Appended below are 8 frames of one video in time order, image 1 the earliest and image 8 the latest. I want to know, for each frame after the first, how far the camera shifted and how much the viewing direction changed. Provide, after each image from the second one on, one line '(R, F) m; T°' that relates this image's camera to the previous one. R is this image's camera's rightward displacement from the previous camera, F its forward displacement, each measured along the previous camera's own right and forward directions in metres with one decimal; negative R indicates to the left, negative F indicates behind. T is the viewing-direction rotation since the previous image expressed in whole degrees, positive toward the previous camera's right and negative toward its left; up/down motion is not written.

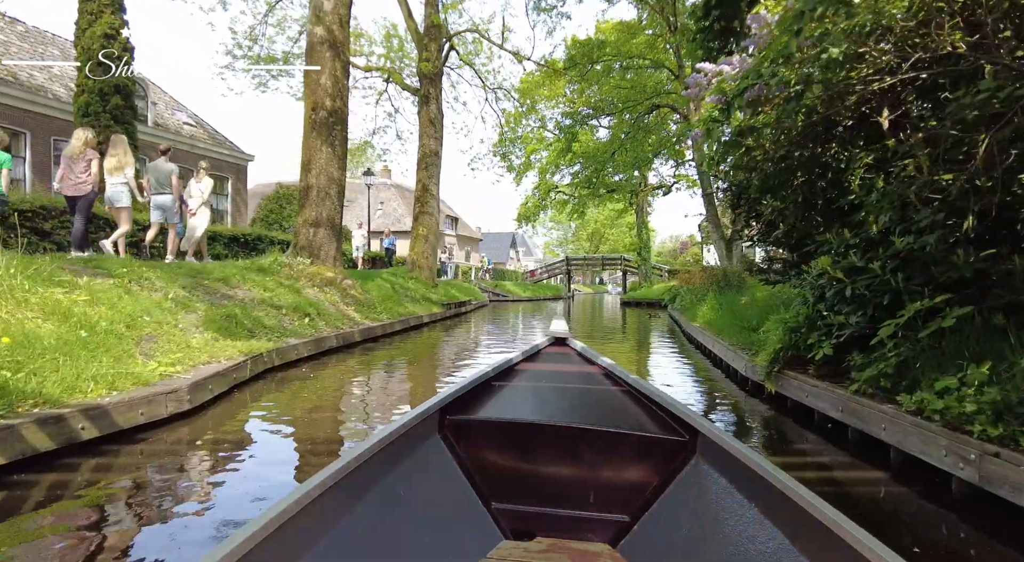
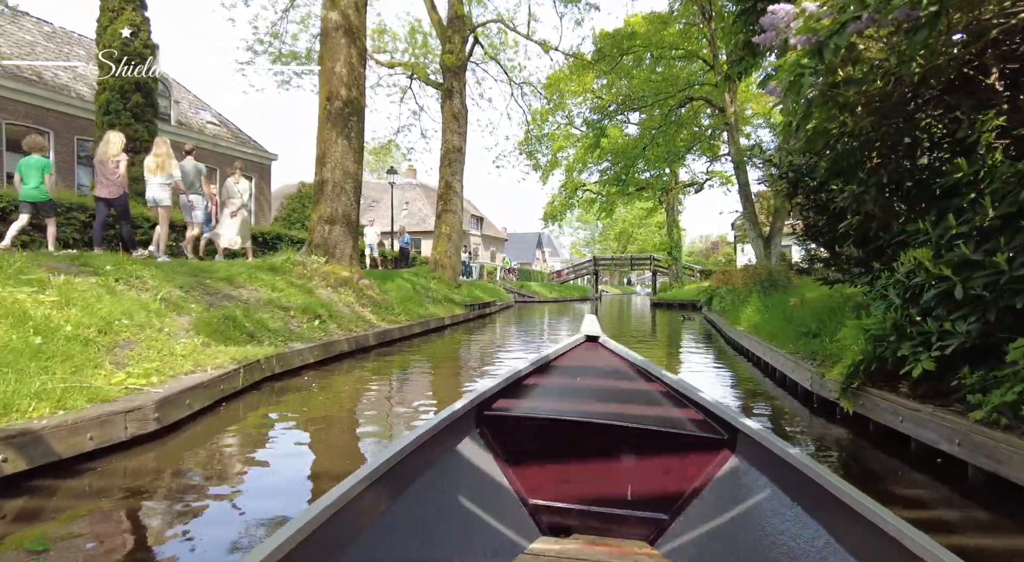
(0.0, +0.7) m; -2°
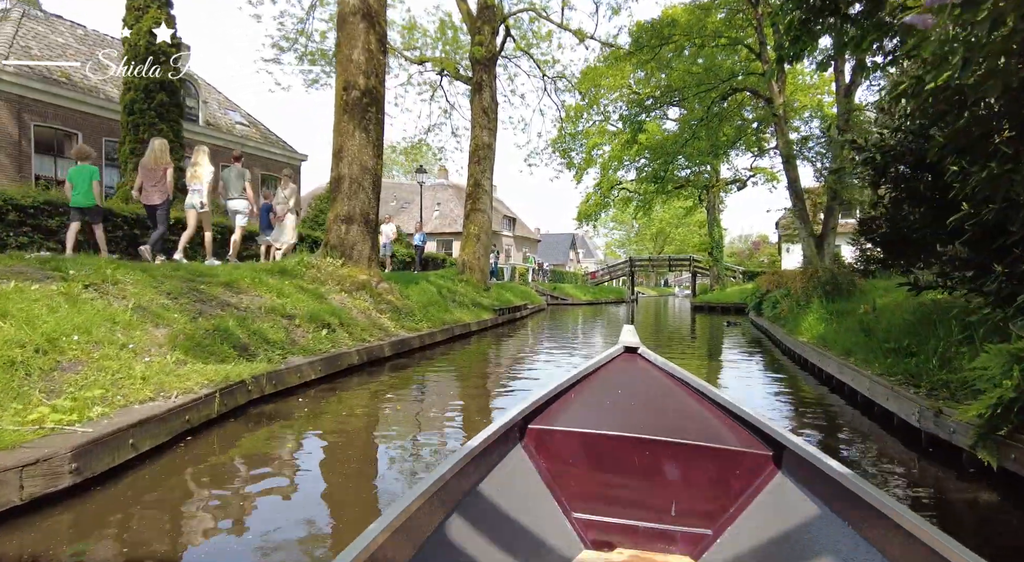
(0.0, +0.9) m; -3°
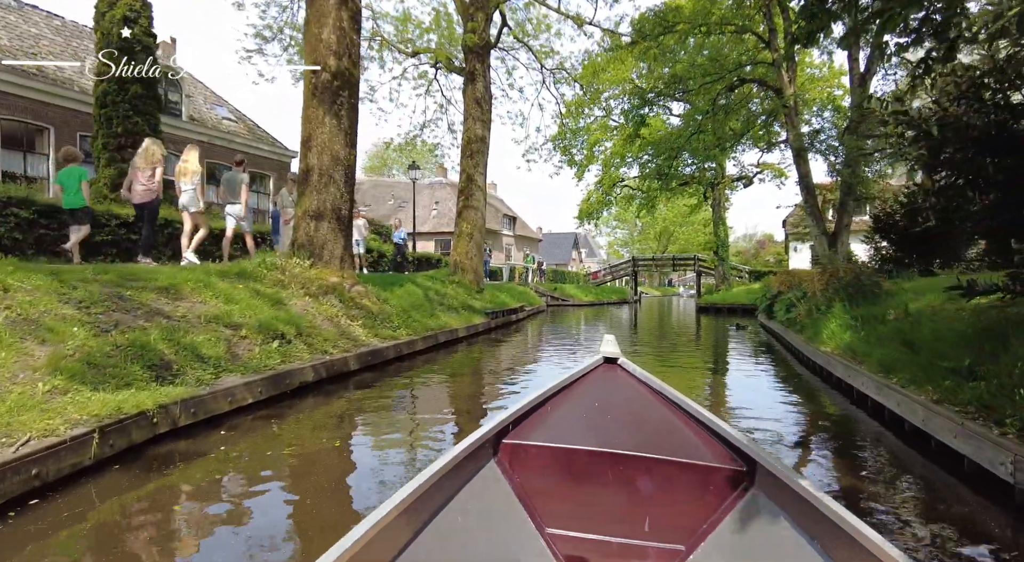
(+0.2, +0.9) m; 0°
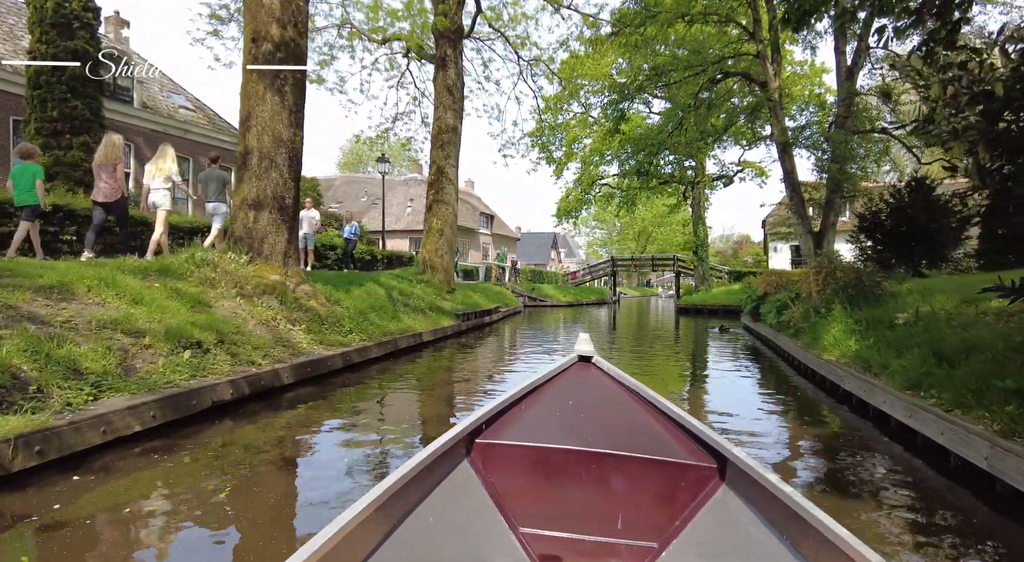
(+0.2, +0.9) m; +2°
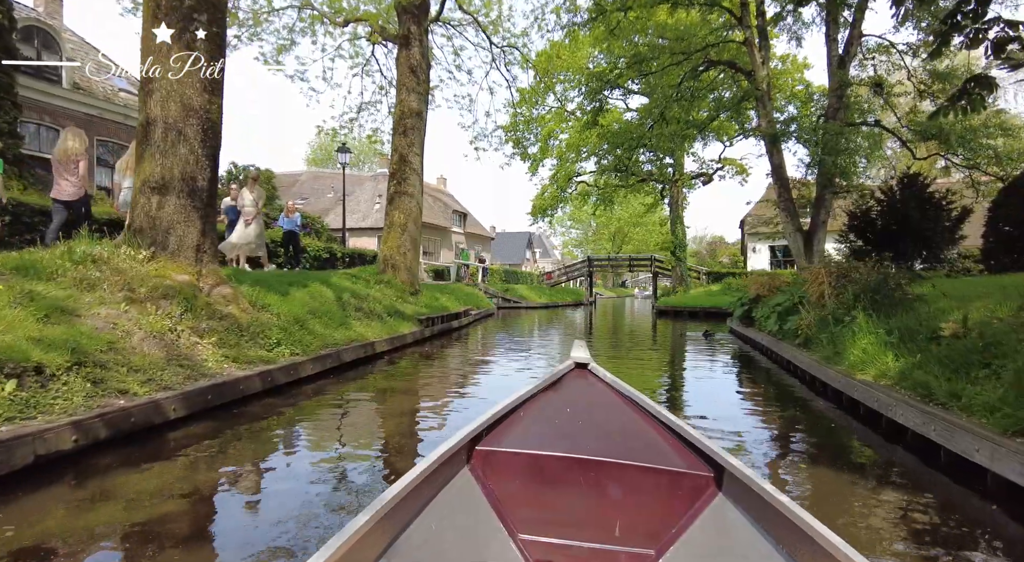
(+0.1, +1.3) m; +2°
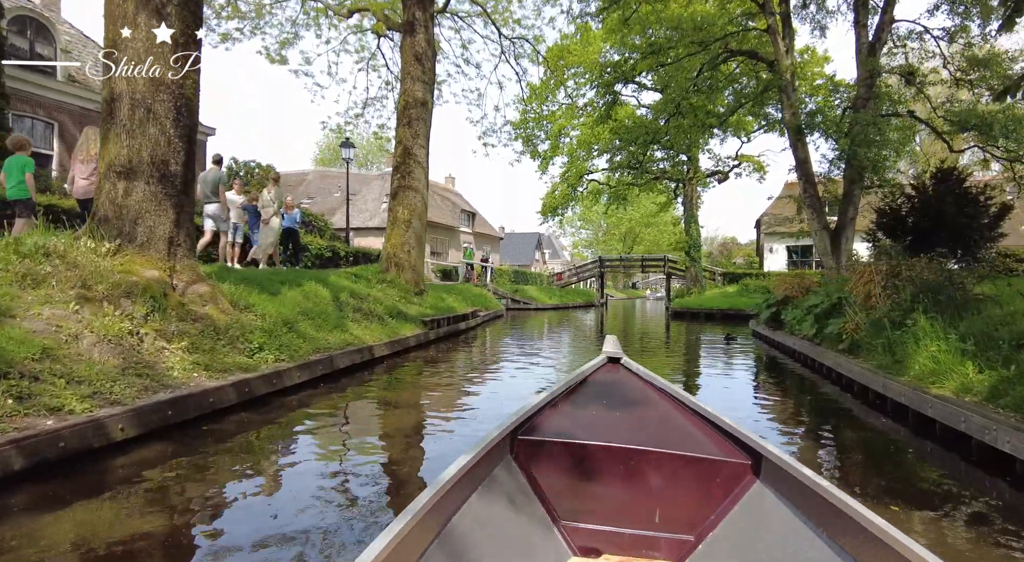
(0.0, +0.8) m; -1°
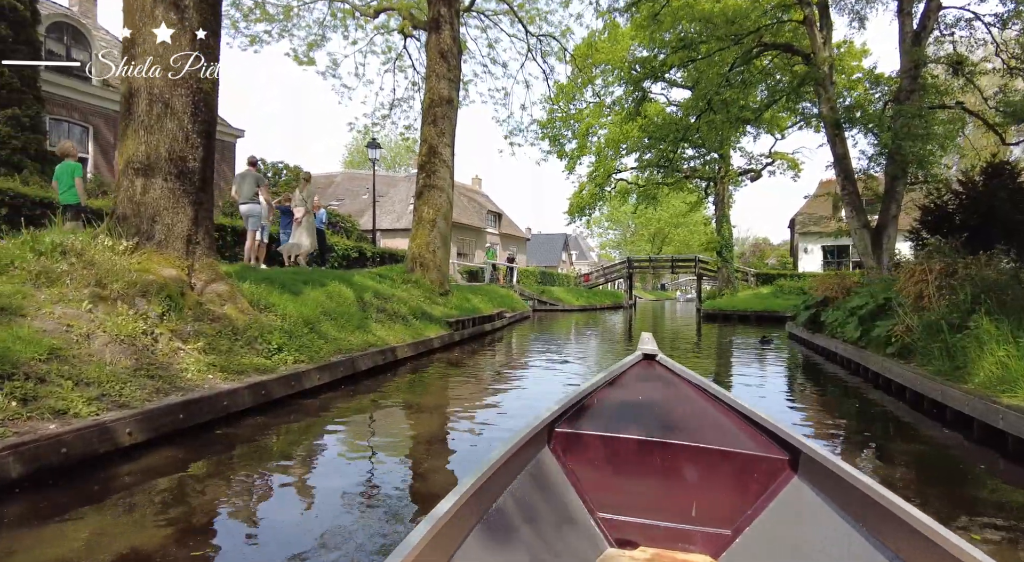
(0.0, +0.3) m; -3°
